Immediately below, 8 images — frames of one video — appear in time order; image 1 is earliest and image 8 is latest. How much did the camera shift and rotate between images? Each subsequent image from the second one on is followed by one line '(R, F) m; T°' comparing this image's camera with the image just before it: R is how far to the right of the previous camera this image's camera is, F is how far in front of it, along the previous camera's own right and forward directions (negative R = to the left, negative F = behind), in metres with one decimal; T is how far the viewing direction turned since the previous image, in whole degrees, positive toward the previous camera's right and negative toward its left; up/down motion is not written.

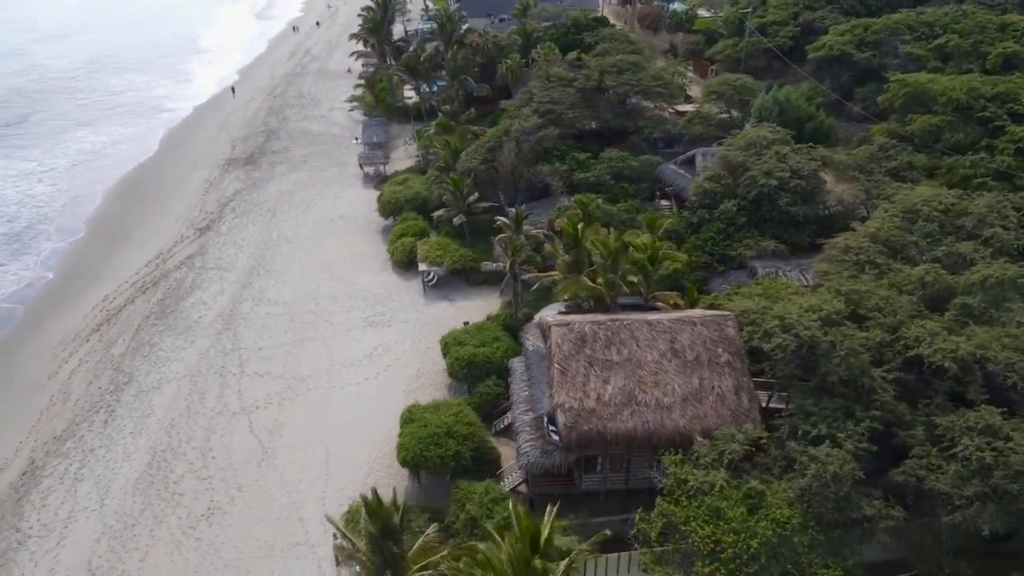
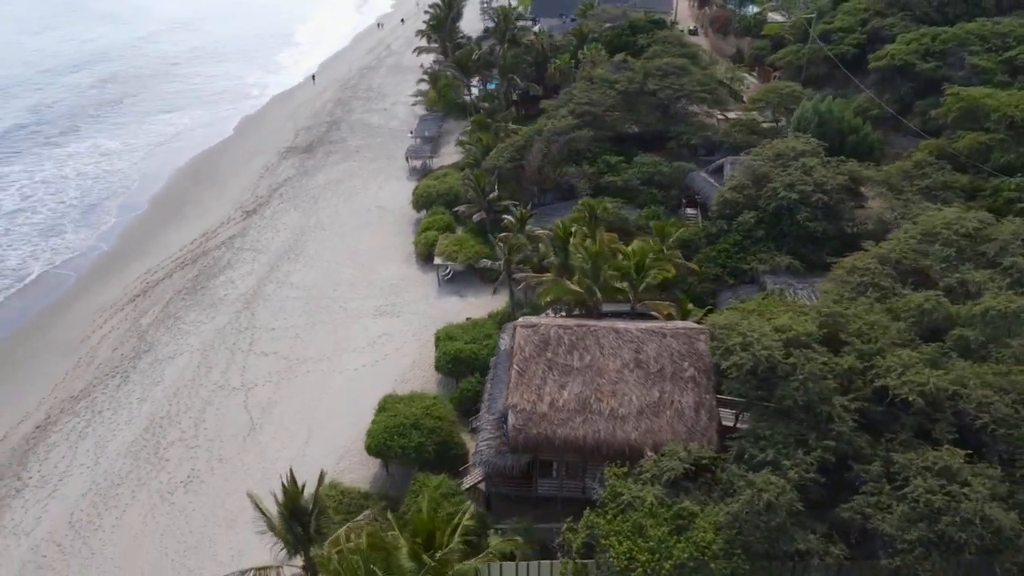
(+3.2, +0.2) m; -7°
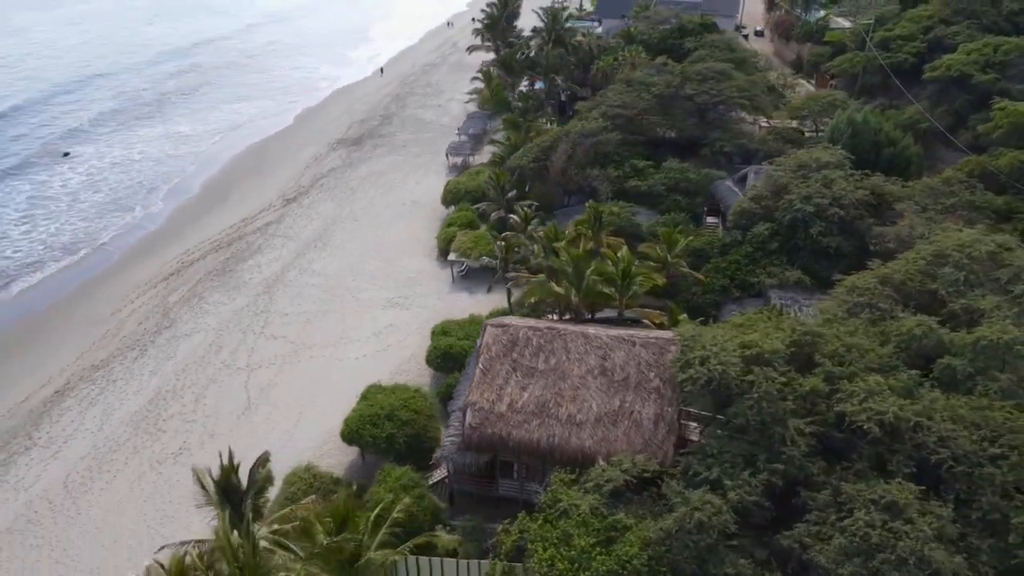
(+2.8, +0.1) m; -6°
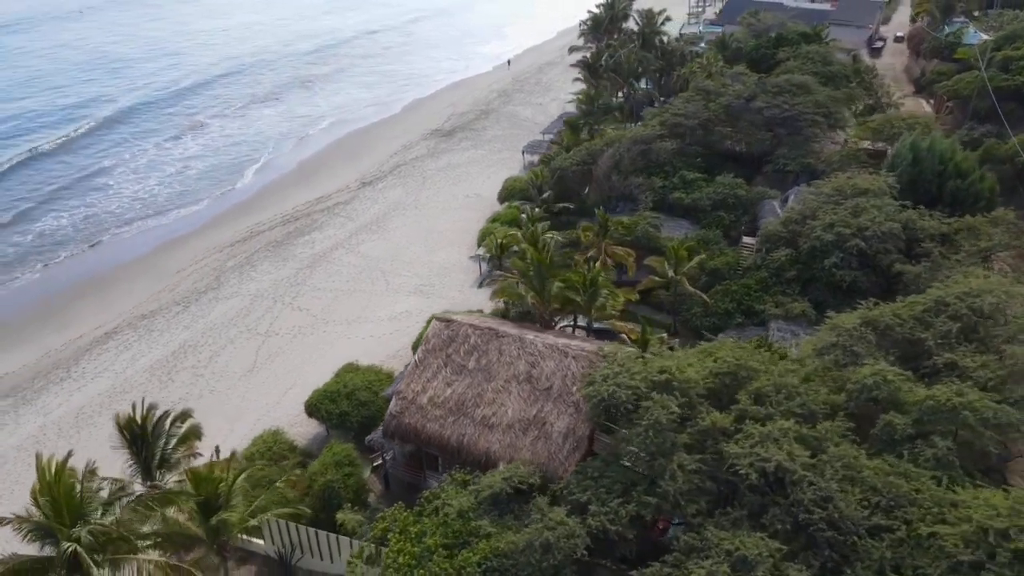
(+5.3, +0.5) m; -12°
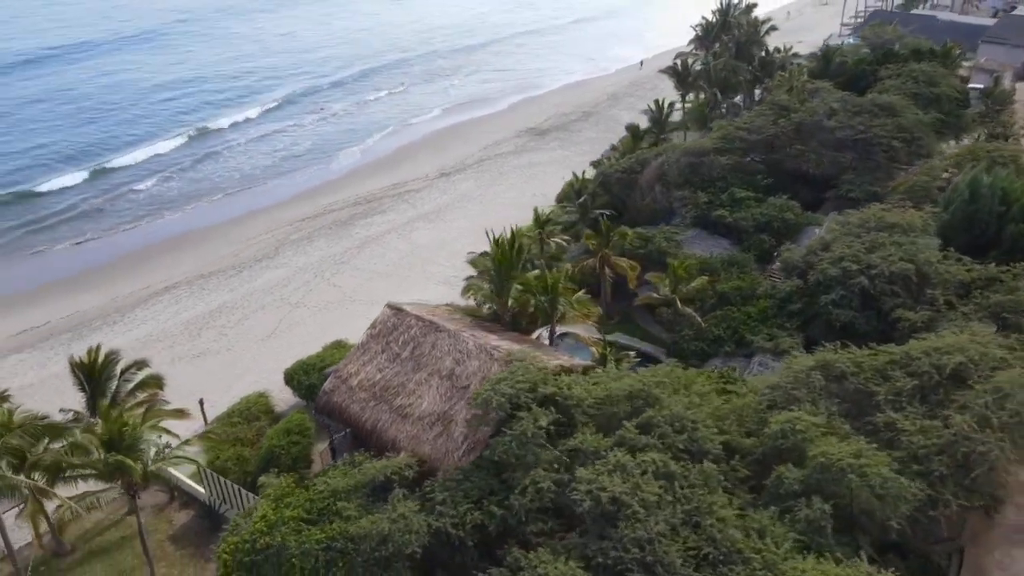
(+5.4, +0.6) m; -12°
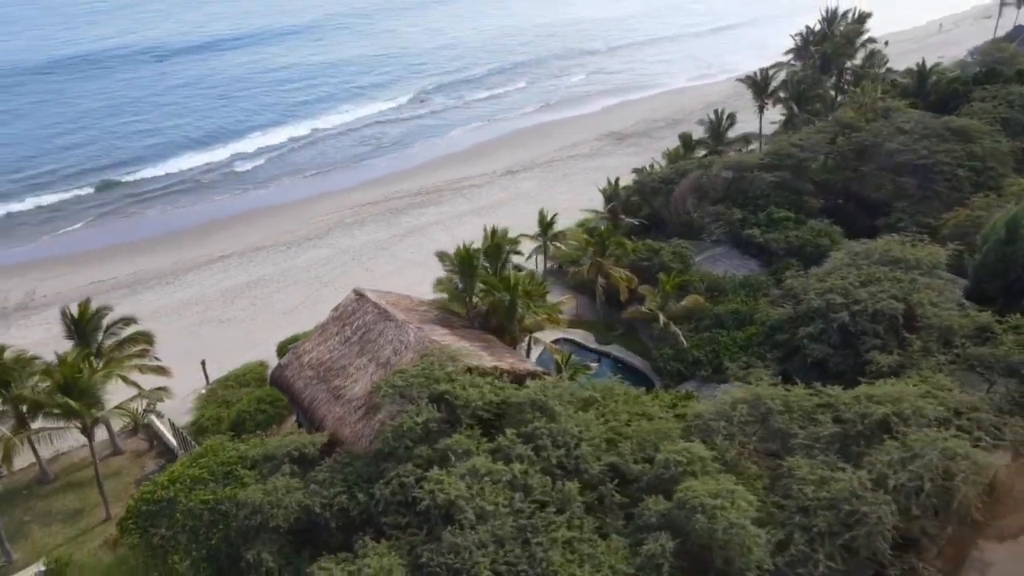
(+4.8, +0.5) m; -10°
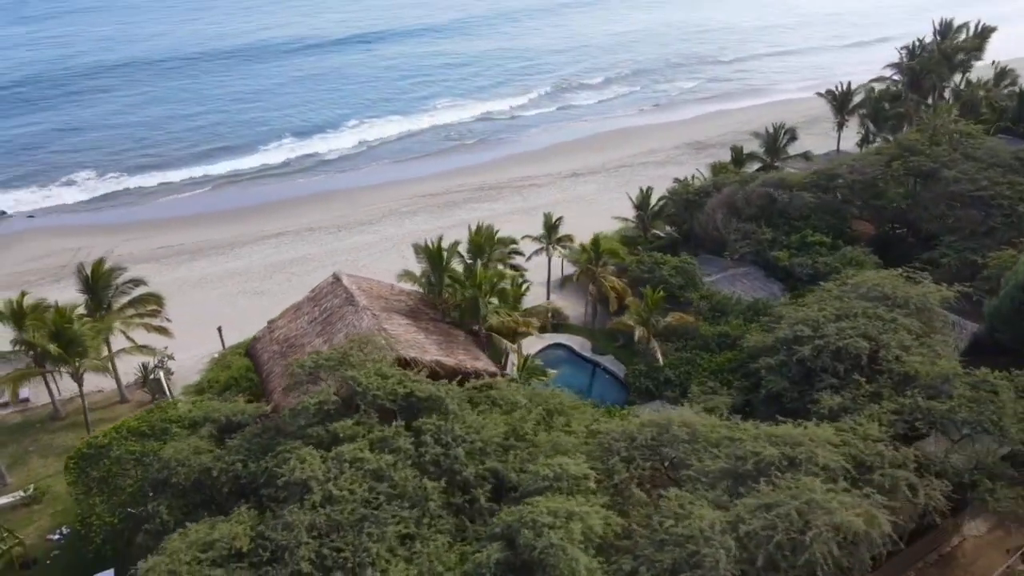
(+4.6, +0.4) m; -10°
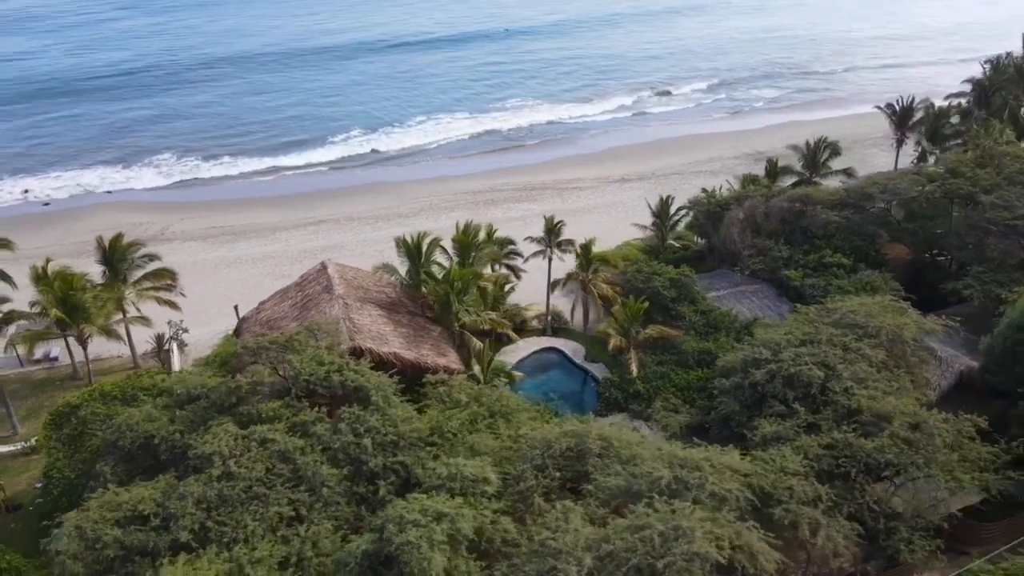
(+3.4, +0.2) m; -7°
